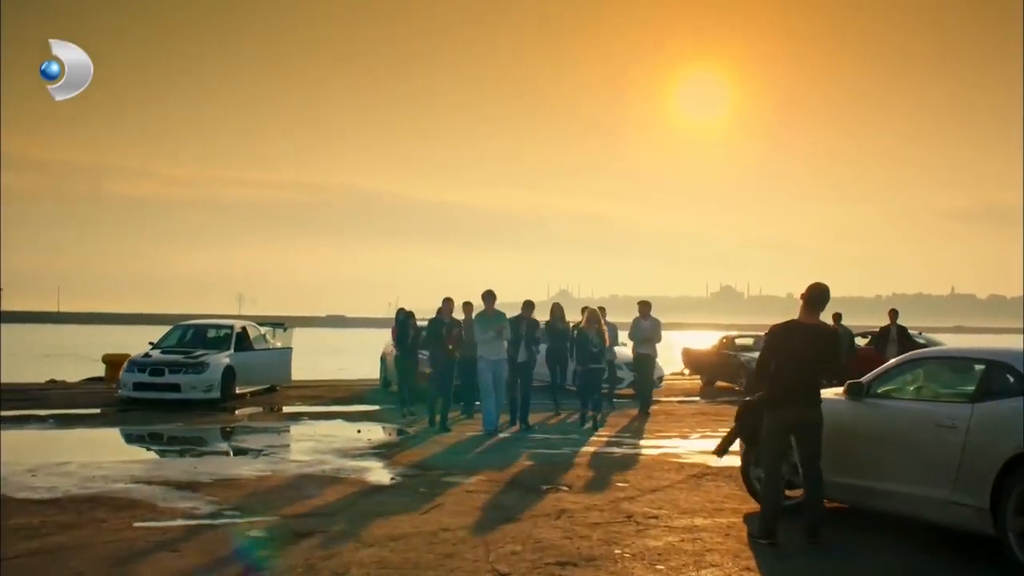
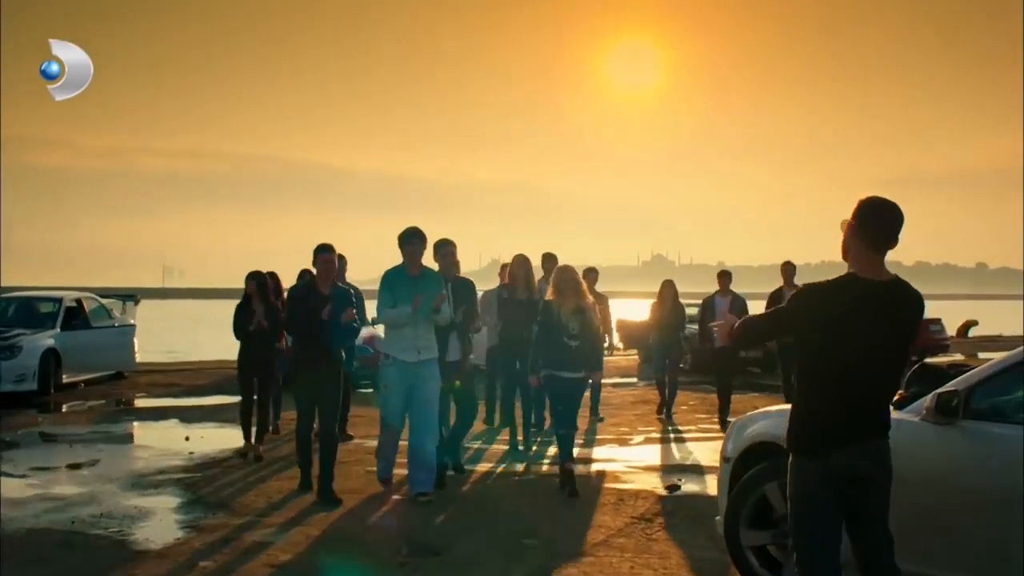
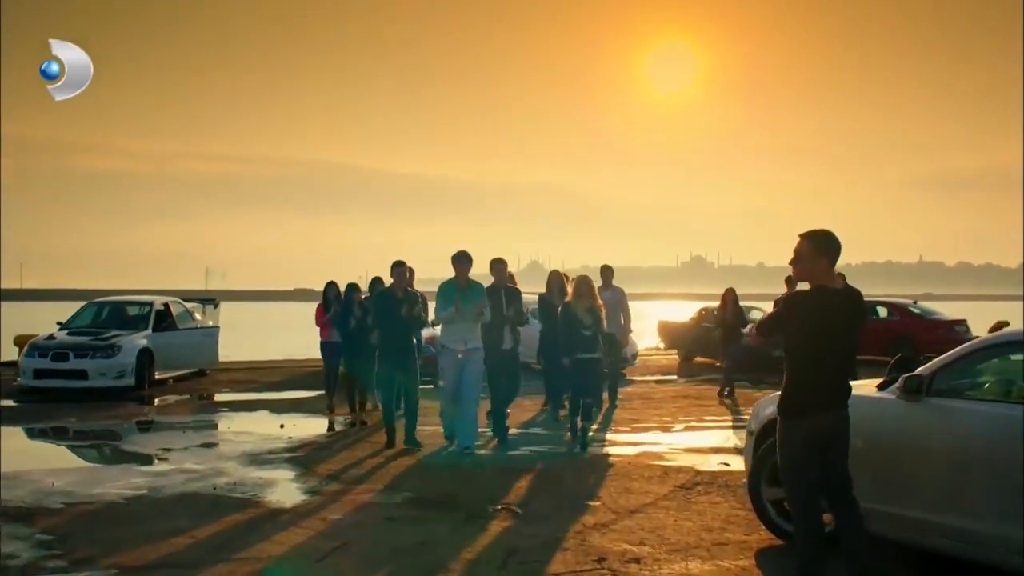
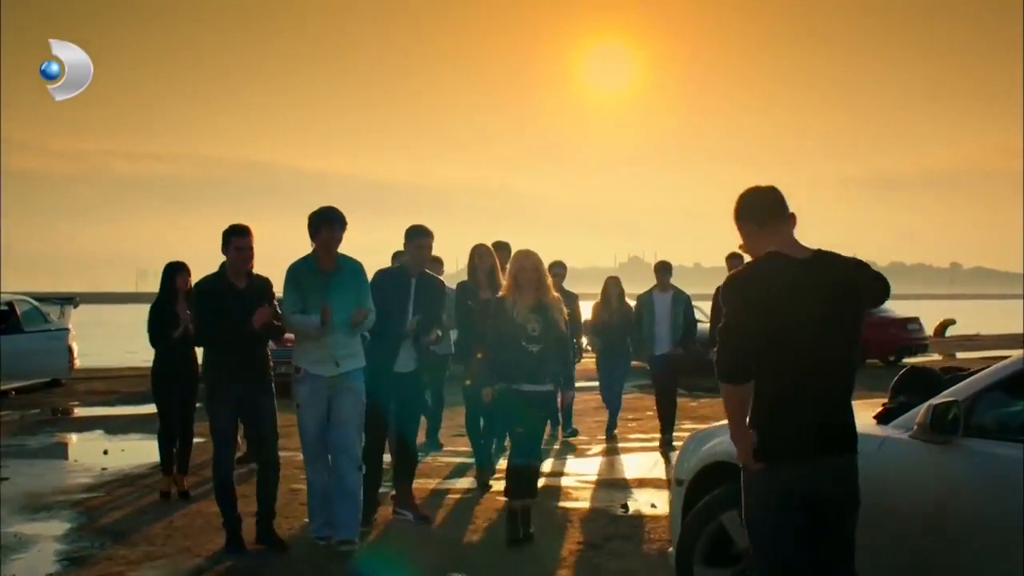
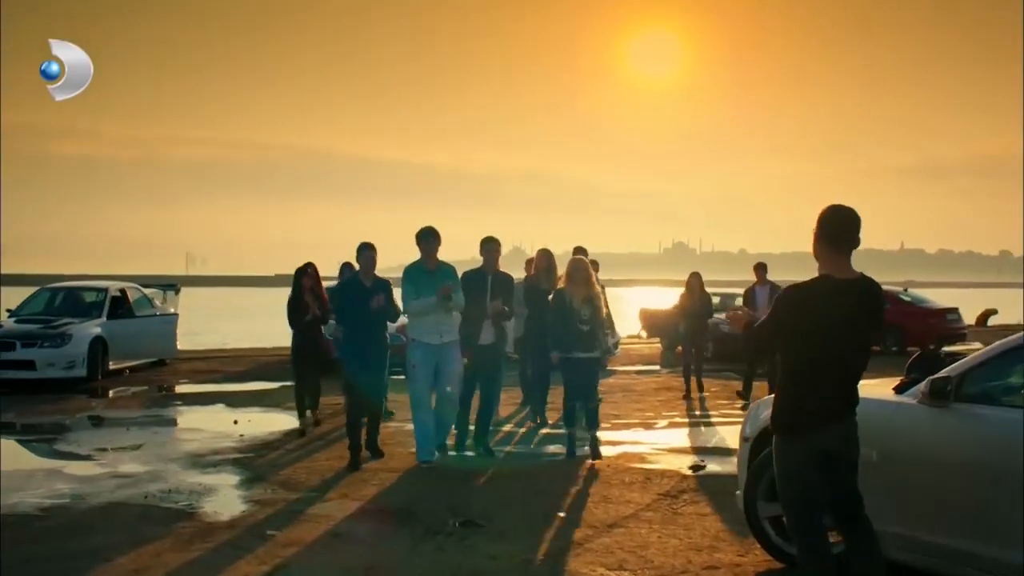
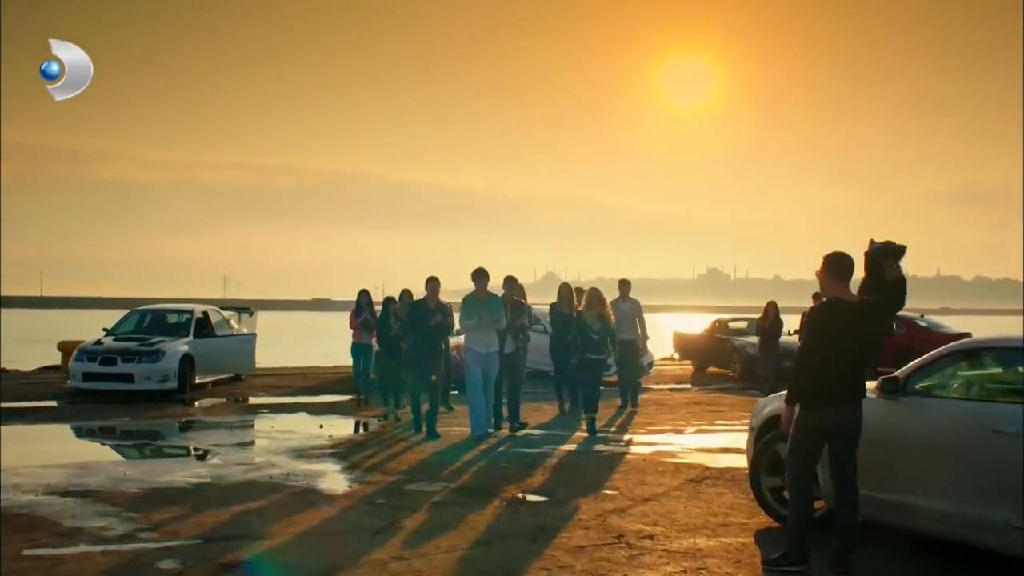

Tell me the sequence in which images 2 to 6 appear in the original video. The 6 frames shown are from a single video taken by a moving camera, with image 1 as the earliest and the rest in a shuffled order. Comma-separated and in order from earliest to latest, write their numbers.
6, 3, 5, 2, 4
